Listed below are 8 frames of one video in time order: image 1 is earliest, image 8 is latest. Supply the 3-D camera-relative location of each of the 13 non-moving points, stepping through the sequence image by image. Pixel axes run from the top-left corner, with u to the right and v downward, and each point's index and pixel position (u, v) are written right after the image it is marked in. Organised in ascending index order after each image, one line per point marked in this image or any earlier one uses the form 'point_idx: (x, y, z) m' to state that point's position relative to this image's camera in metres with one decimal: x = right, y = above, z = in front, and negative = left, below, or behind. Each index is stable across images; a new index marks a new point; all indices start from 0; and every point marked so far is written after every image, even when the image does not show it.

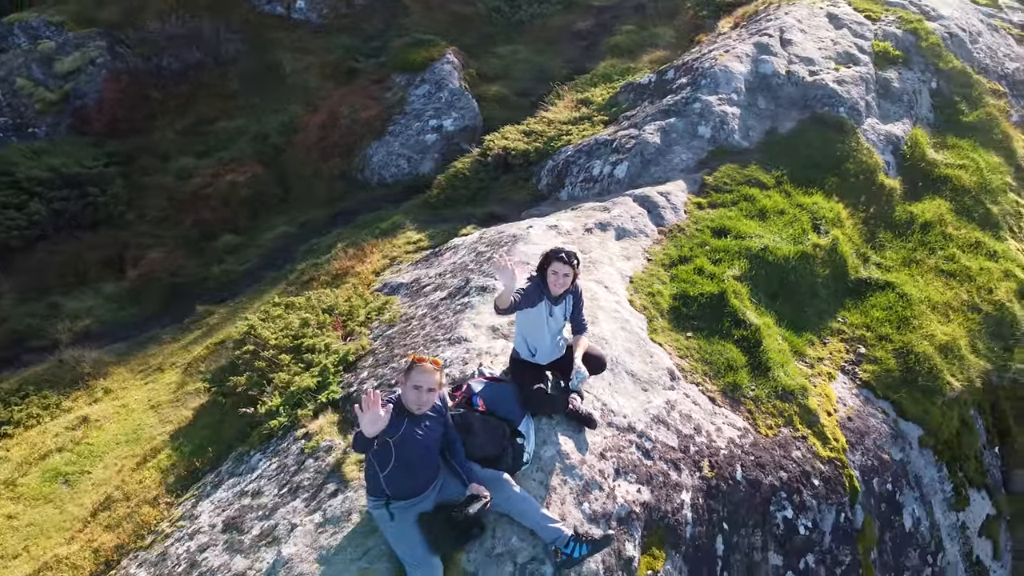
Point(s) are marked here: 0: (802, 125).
0: (+5.5, +3.1, +15.2) m
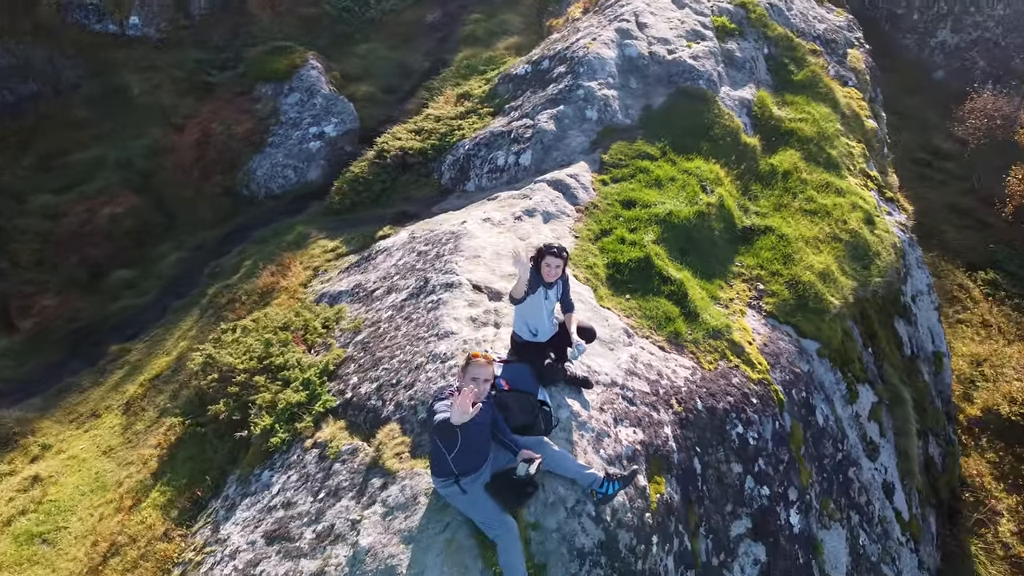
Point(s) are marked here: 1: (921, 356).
0: (+3.5, +4.1, +17.4) m
1: (+8.3, -1.4, +16.2) m
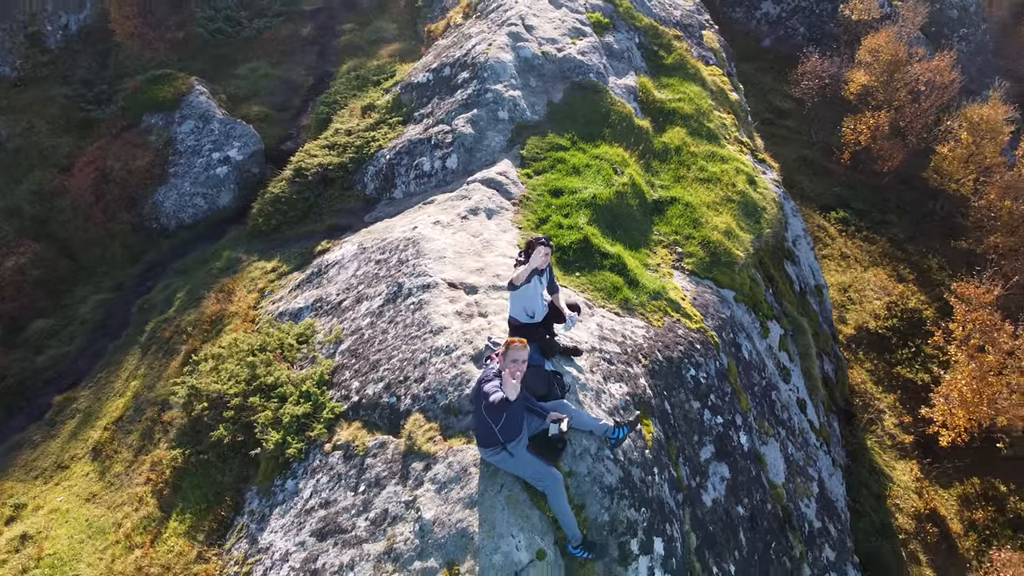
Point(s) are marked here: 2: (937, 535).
0: (+1.4, +4.7, +19.2) m
1: (+7.0, 0.0, +19.1) m
2: (+9.3, -5.4, +17.5) m
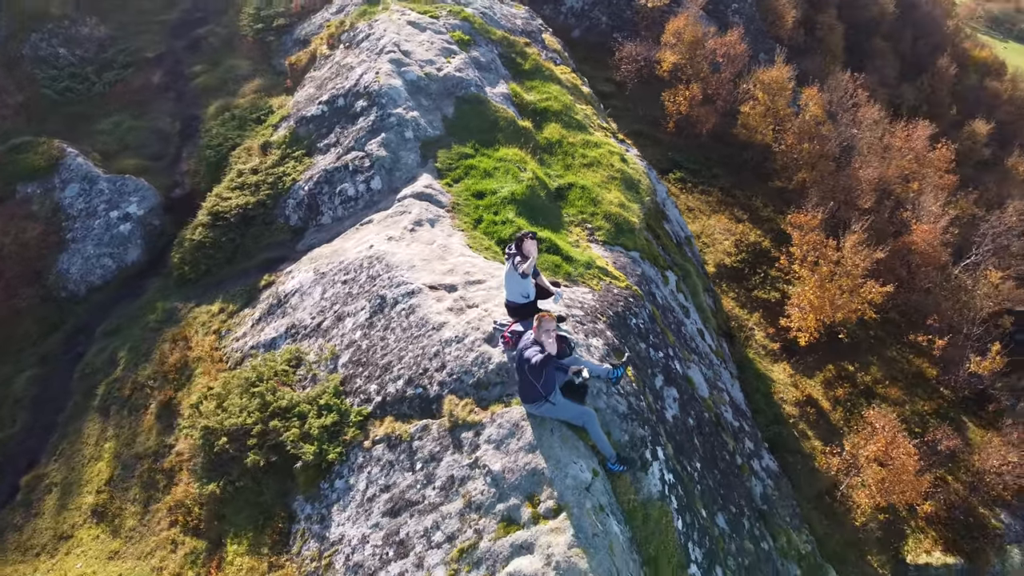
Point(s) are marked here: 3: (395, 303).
0: (-1.5, +4.9, +21.7) m
1: (+4.9, +1.3, +23.0) m
2: (+8.3, -3.5, +22.1) m
3: (-2.3, -0.3, +15.8) m
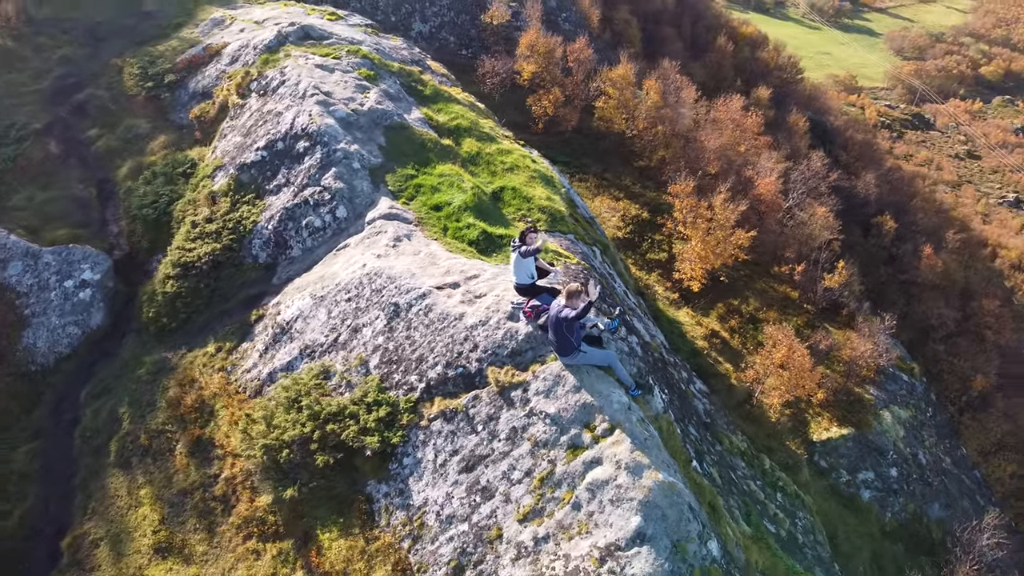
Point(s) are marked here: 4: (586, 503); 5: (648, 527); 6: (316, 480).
0: (-3.8, +4.6, +24.5) m
1: (+2.6, +2.2, +27.2) m
2: (+7.0, -1.8, +27.1) m
3: (-2.4, -0.4, +18.6) m
4: (+1.4, -3.9, +14.7) m
5: (+2.3, -4.2, +13.9) m
6: (-4.2, -4.1, +17.3) m
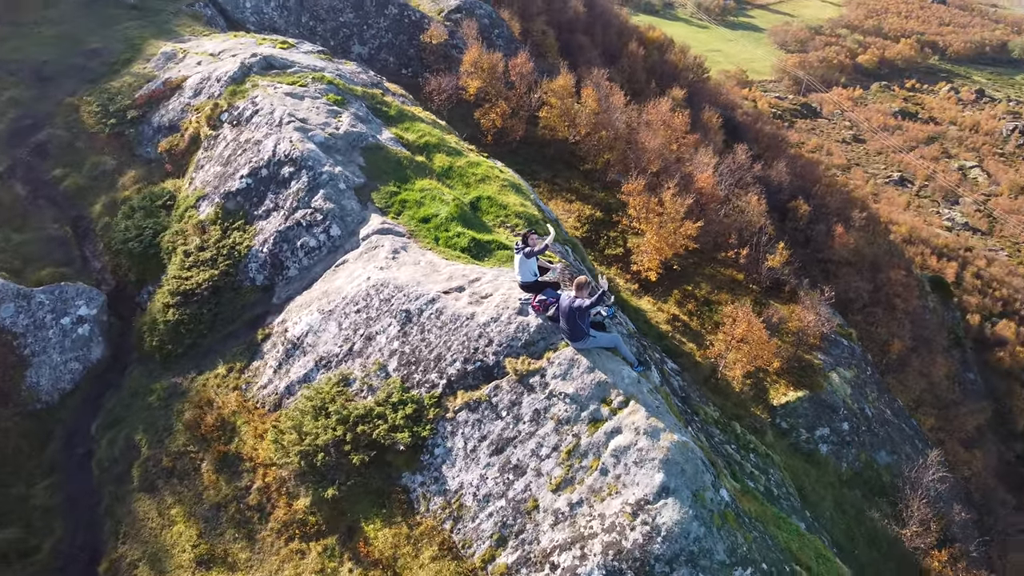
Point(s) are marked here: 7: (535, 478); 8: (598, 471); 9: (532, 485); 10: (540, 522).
0: (-4.7, +4.2, +25.9) m
1: (+1.6, +2.3, +29.3) m
2: (+6.3, -1.4, +29.6) m
3: (-2.3, -0.6, +20.2) m
4: (+2.1, -3.7, +16.7) m
5: (+3.1, -3.8, +16.0) m
6: (-3.7, -4.4, +18.7) m
7: (+0.5, -4.1, +17.3) m
8: (+1.8, -3.8, +16.8) m
9: (+0.4, -4.2, +17.3) m
10: (+0.6, -4.9, +16.7) m
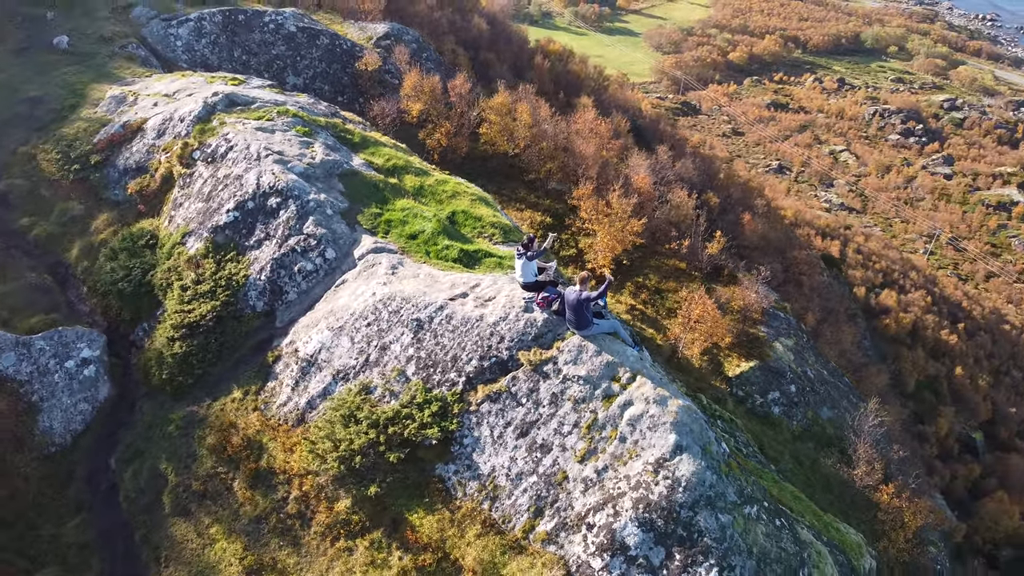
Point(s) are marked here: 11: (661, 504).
0: (-5.8, +3.6, +27.6) m
1: (+0.2, +2.2, +31.6) m
2: (+5.2, -1.0, +32.5) m
3: (-2.3, -0.9, +22.1) m
4: (+2.8, -3.5, +19.1) m
5: (+3.9, -3.5, +18.6) m
6: (-3.1, -4.7, +20.4) m
7: (+1.2, -4.0, +19.6) m
8: (+2.5, -3.6, +19.2) m
9: (+1.1, -4.2, +19.5) m
10: (+1.4, -4.8, +19.0) m
11: (+3.3, -4.8, +17.9) m
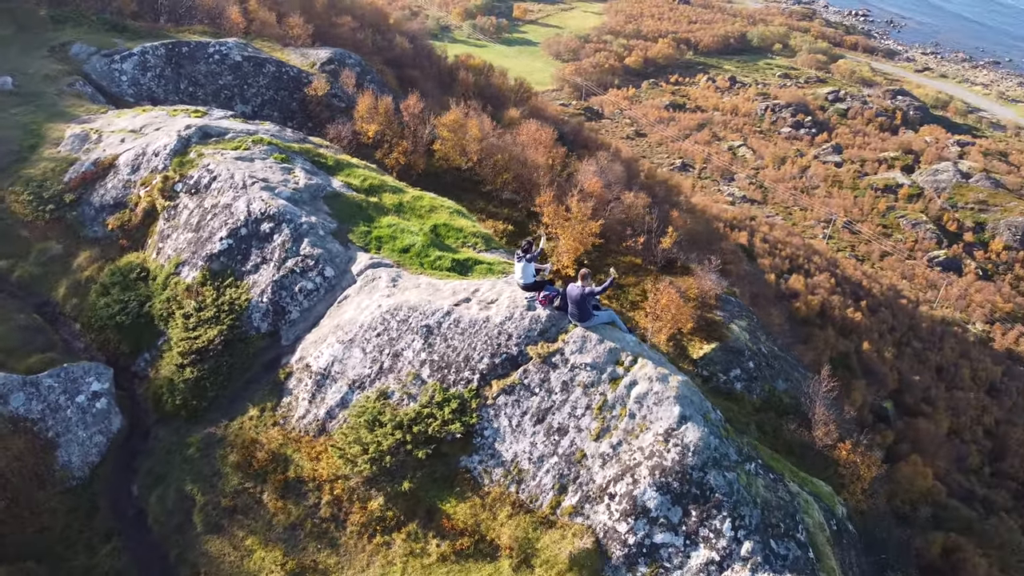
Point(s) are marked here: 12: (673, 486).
0: (-6.6, +3.0, +28.9) m
1: (-0.9, +2.0, +33.5) m
2: (+4.1, -0.9, +34.9) m
3: (-2.2, -1.1, +23.8) m
4: (+3.4, -3.3, +21.3) m
5: (+4.5, -3.2, +20.9) m
6: (-2.5, -5.0, +22.0) m
7: (+1.7, -3.9, +21.6) m
8: (+3.1, -3.4, +21.3) m
9: (+1.7, -4.1, +21.5) m
10: (+2.1, -4.6, +21.0) m
11: (+4.1, -4.5, +20.1) m
12: (+4.0, -4.9, +19.9) m
